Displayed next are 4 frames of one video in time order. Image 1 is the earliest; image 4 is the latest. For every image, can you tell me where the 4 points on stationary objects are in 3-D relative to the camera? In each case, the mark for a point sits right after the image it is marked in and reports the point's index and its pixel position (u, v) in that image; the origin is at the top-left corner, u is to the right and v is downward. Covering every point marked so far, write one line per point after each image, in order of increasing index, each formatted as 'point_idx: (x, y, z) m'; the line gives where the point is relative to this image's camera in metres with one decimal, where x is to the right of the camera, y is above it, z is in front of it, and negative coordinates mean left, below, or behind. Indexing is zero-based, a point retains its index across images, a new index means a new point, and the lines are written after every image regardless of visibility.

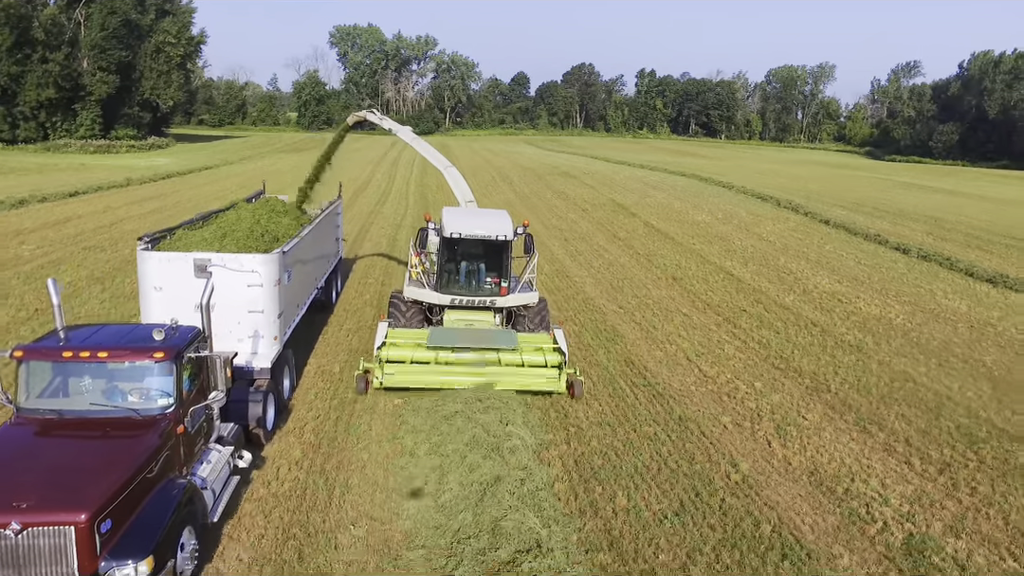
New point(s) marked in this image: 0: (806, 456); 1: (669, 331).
0: (+2.9, -1.7, +7.8) m
1: (+2.4, -0.7, +11.7) m
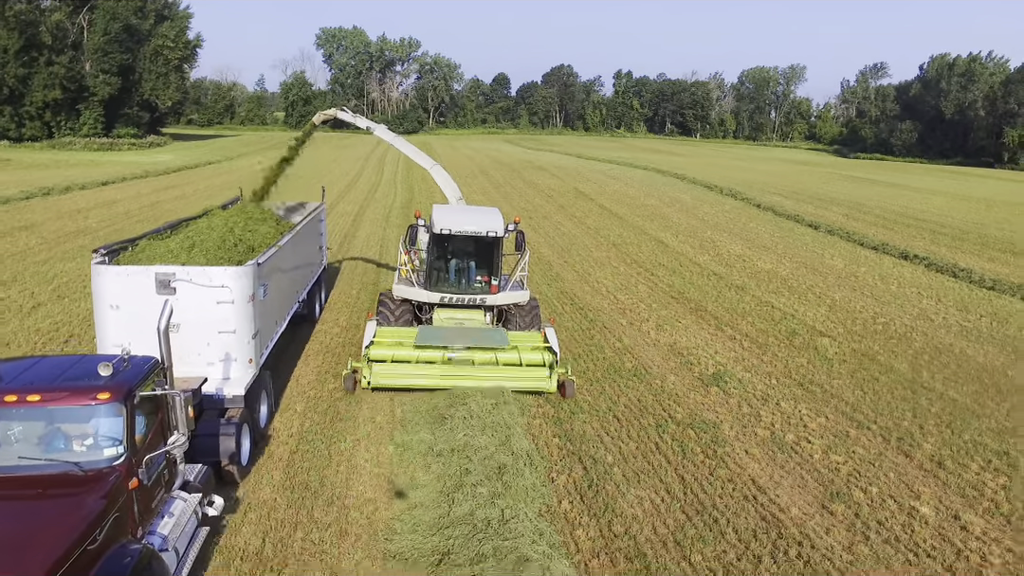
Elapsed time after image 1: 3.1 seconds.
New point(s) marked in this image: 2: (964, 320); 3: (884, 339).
0: (+2.4, -0.7, +11.7) m
1: (+1.8, +0.2, +15.6) m
2: (+8.5, -0.6, +14.5) m
3: (+6.2, -0.8, +12.7) m
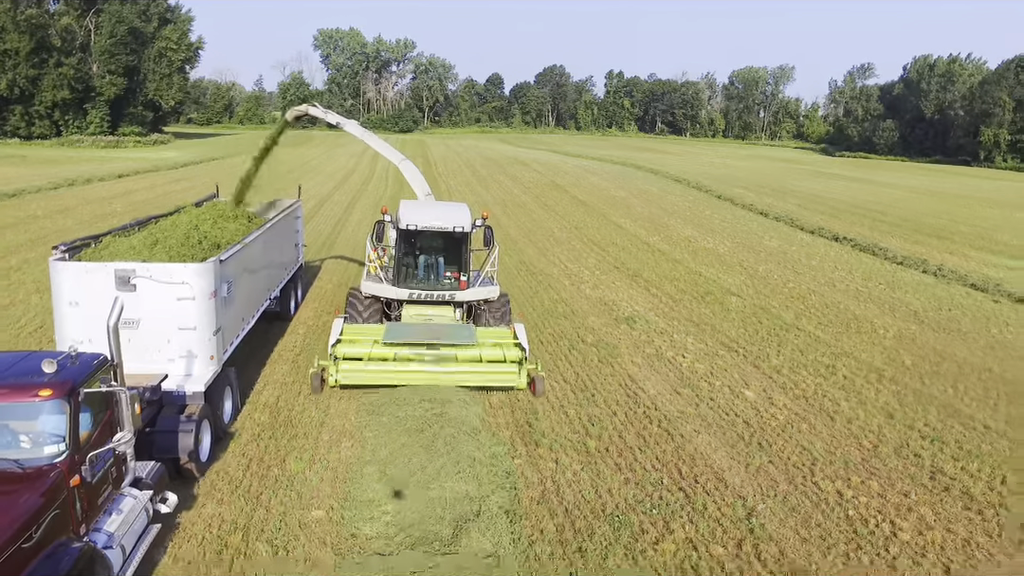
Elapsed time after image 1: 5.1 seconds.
0: (+1.7, -0.1, +14.3) m
1: (+1.0, +0.8, +18.3) m
2: (+7.8, 0.0, +17.1) m
3: (+5.5, -0.2, +15.4) m
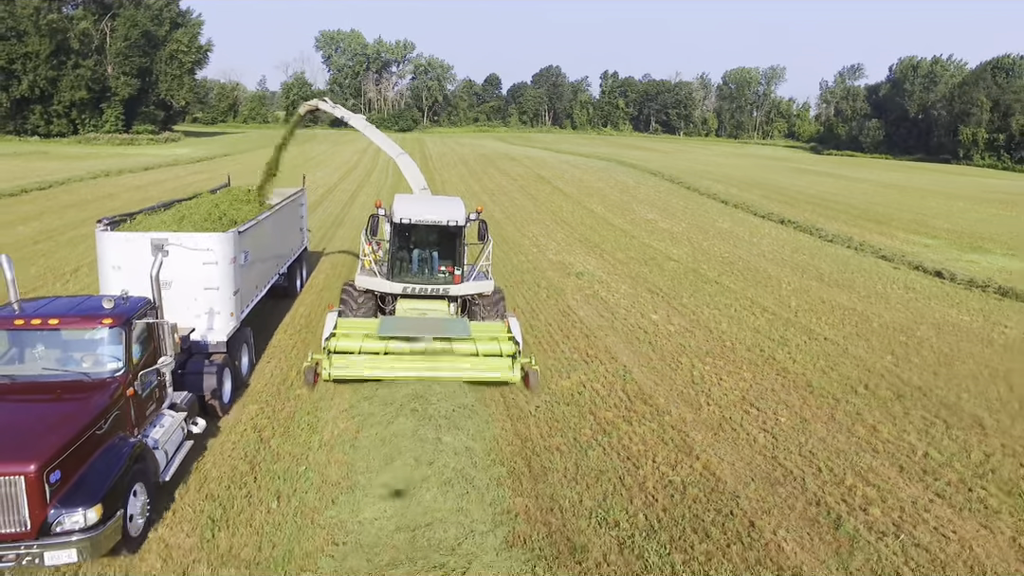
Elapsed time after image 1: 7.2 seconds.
0: (+1.1, +0.7, +17.5) m
1: (+0.5, +1.6, +21.5) m
2: (+7.3, +0.8, +20.3) m
3: (+4.9, +0.6, +18.6) m
